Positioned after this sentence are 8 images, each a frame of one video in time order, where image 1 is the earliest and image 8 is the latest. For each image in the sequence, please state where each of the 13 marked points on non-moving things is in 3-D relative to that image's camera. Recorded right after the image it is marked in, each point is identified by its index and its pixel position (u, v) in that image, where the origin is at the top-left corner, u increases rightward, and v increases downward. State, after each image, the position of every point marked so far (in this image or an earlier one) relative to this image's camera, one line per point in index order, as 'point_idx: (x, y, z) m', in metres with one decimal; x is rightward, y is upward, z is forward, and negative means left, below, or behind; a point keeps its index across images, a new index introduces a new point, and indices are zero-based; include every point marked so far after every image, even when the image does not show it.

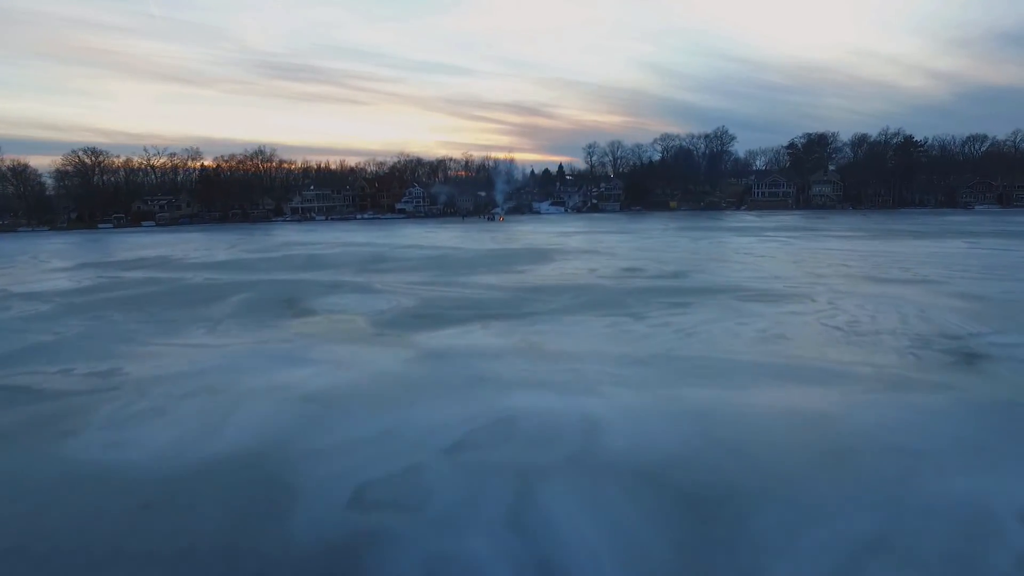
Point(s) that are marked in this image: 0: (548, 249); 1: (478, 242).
0: (+1.0, +1.0, +15.2) m
1: (-1.0, +1.3, +17.3) m
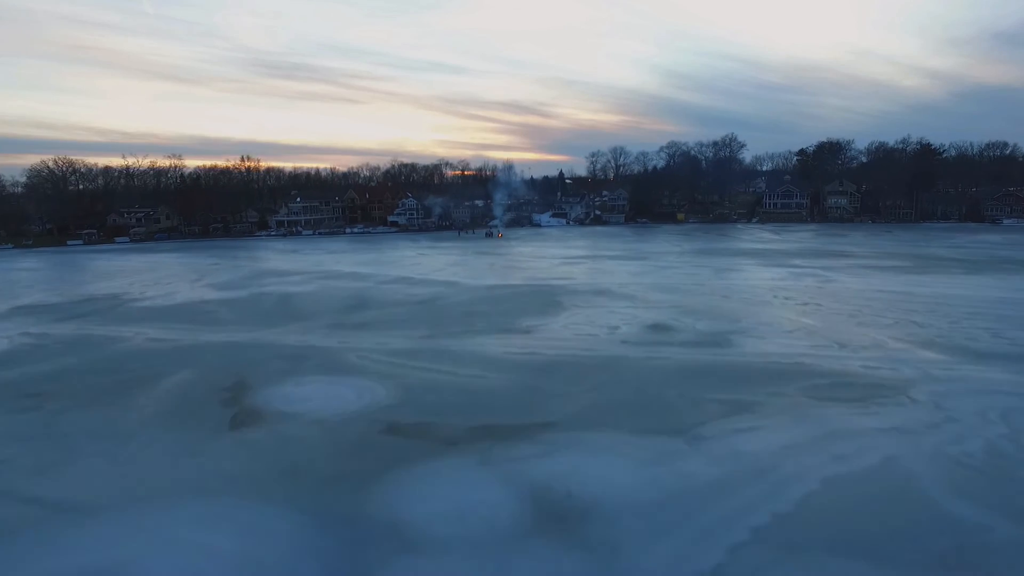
0: (+1.0, +0.1, +13.4) m
1: (-1.0, +0.4, +15.5) m
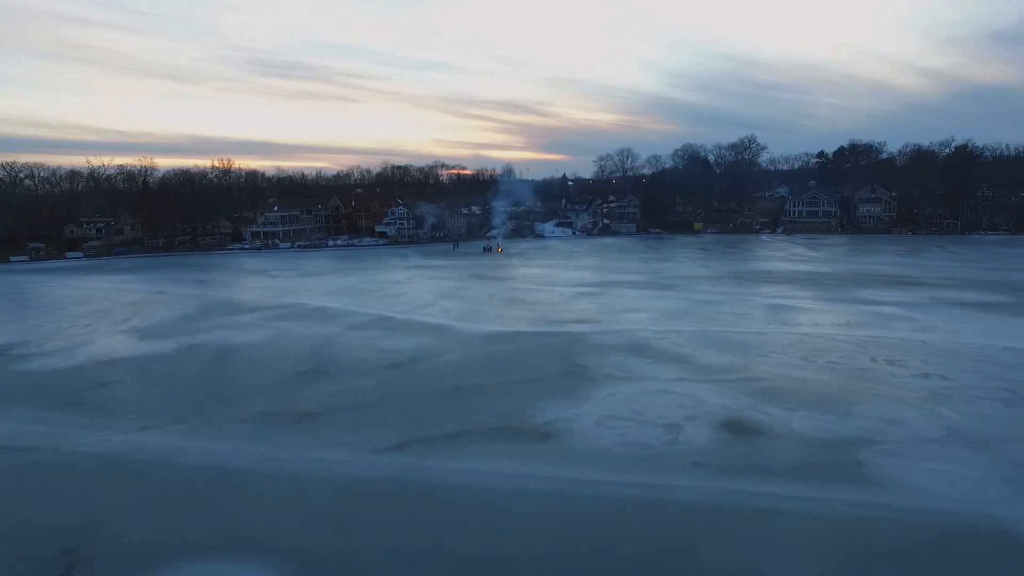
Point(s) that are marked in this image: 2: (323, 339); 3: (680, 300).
0: (+1.1, -0.8, +10.5) m
1: (-0.9, -0.5, +12.6) m
2: (-3.4, -0.9, +10.4) m
3: (+3.8, -0.3, +13.0) m
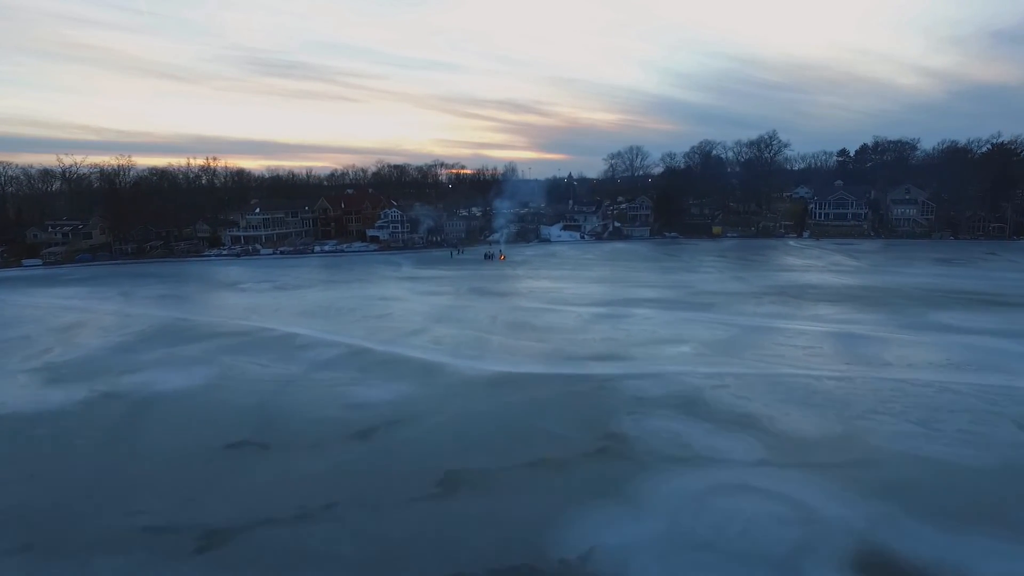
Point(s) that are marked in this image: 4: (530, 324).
0: (+1.2, -1.2, +8.2) m
1: (-0.7, -0.9, +10.3) m
2: (-3.3, -1.4, +8.1) m
3: (+3.9, -0.7, +10.7) m
4: (+0.3, -0.7, +11.3) m
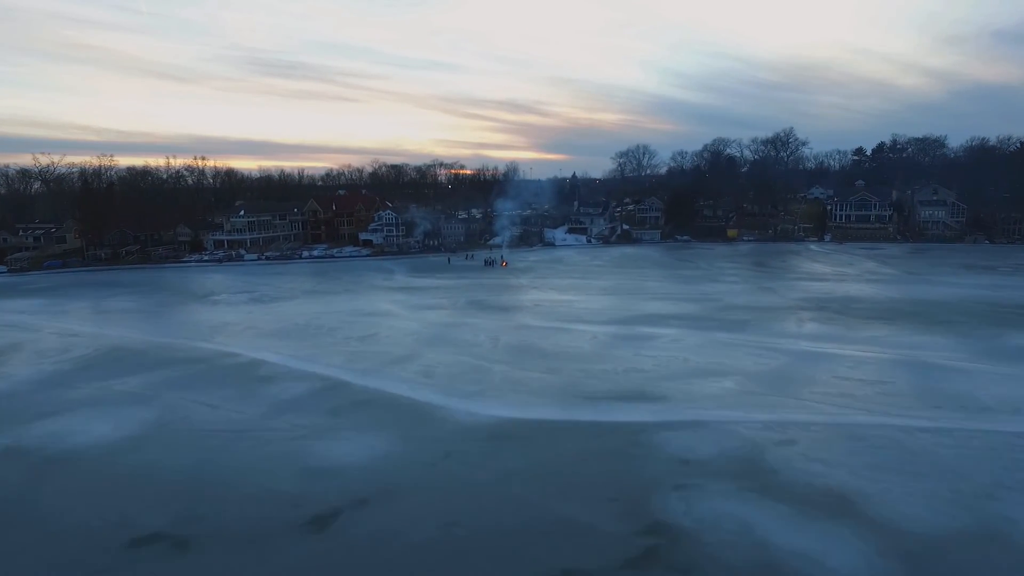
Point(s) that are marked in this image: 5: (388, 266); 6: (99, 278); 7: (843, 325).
0: (+1.3, -1.5, +6.5) m
1: (-0.6, -1.2, +8.6) m
2: (-3.2, -1.7, +6.4) m
3: (+4.0, -1.0, +9.0) m
4: (+0.4, -1.0, +9.7) m
5: (-4.3, +0.8, +19.9) m
6: (-13.9, +0.3, +19.2) m
7: (+6.3, -0.7, +10.8) m
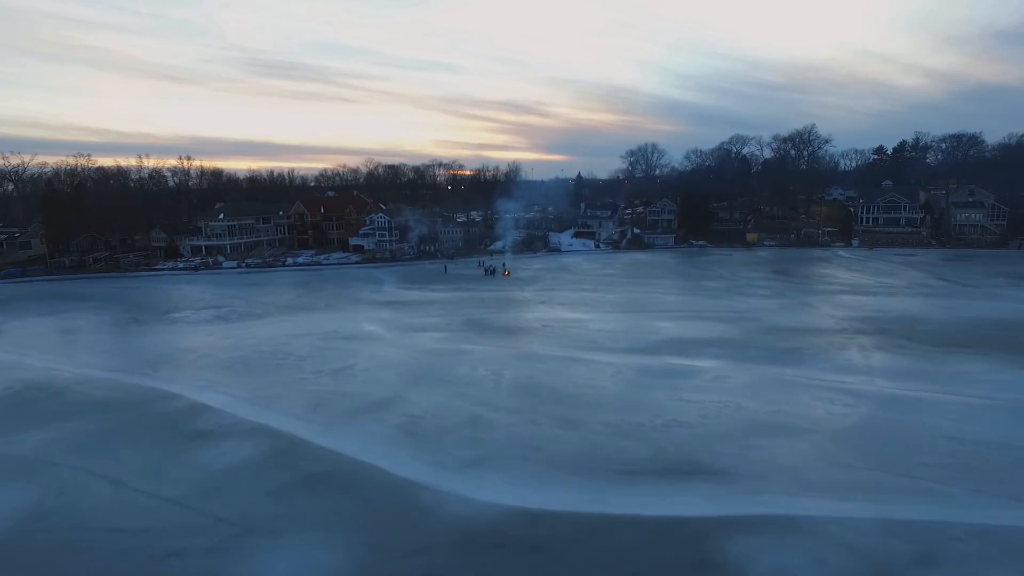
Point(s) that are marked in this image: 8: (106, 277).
0: (+1.4, -1.9, +4.7) m
1: (-0.6, -1.6, +6.8) m
2: (-3.1, -2.0, +4.6) m
3: (+4.1, -1.4, +7.2) m
4: (+0.5, -1.4, +7.8) m
5: (-4.2, +0.4, +18.1) m
6: (-13.8, 0.0, +17.3) m
7: (+6.3, -1.0, +8.9) m
8: (-13.4, +0.4, +18.9) m
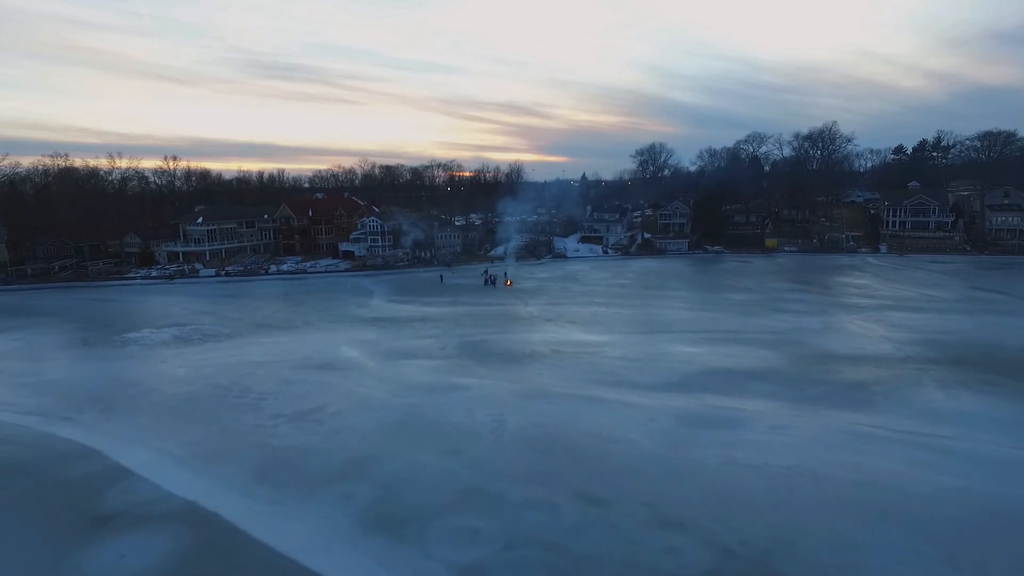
0: (+1.5, -2.2, +3.0) m
1: (-0.5, -1.9, +5.1) m
2: (-3.1, -2.3, +2.9) m
3: (+4.2, -1.7, +5.5) m
4: (+0.6, -1.7, +6.2) m
5: (-4.2, +0.1, +16.4) m
6: (-13.7, -0.4, +15.7) m
7: (+6.4, -1.3, +7.3) m
8: (-13.3, 0.0, +17.3) m
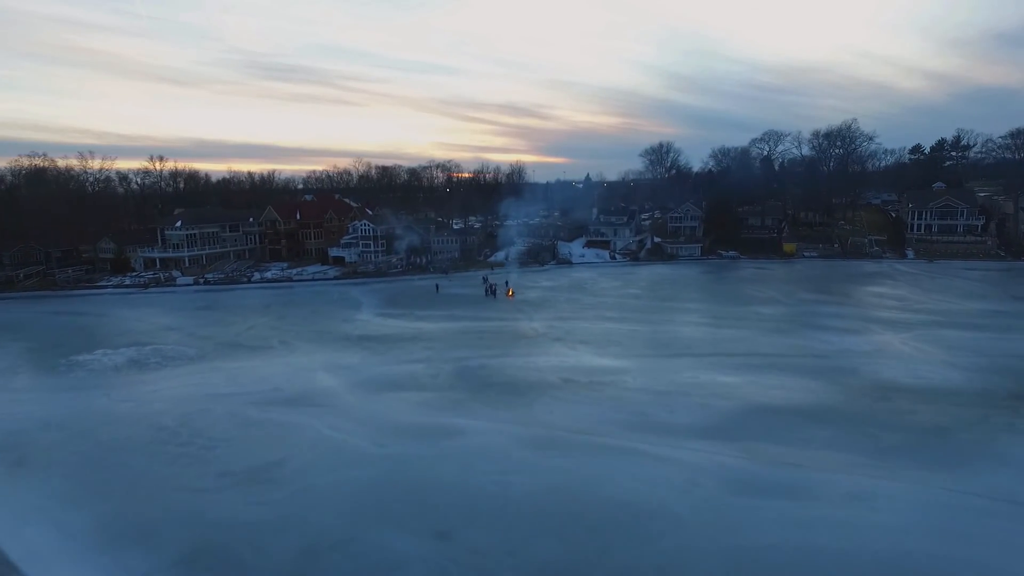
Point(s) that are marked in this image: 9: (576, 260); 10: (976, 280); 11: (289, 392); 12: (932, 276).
0: (+1.5, -2.4, +1.6) m
1: (-0.4, -2.2, +3.7) m
2: (-3.0, -2.6, +1.5) m
3: (+4.2, -1.9, +4.1) m
4: (+0.6, -2.0, +4.7) m
5: (-4.1, -0.2, +15.0) m
6: (-13.7, -0.7, +14.3) m
7: (+6.5, -1.6, +5.9) m
8: (-13.3, -0.3, +15.8) m
9: (+2.2, +1.0, +19.8) m
10: (+13.4, +0.2, +16.4) m
11: (-3.1, -1.5, +8.1) m
12: (+12.6, +0.4, +17.1) m
